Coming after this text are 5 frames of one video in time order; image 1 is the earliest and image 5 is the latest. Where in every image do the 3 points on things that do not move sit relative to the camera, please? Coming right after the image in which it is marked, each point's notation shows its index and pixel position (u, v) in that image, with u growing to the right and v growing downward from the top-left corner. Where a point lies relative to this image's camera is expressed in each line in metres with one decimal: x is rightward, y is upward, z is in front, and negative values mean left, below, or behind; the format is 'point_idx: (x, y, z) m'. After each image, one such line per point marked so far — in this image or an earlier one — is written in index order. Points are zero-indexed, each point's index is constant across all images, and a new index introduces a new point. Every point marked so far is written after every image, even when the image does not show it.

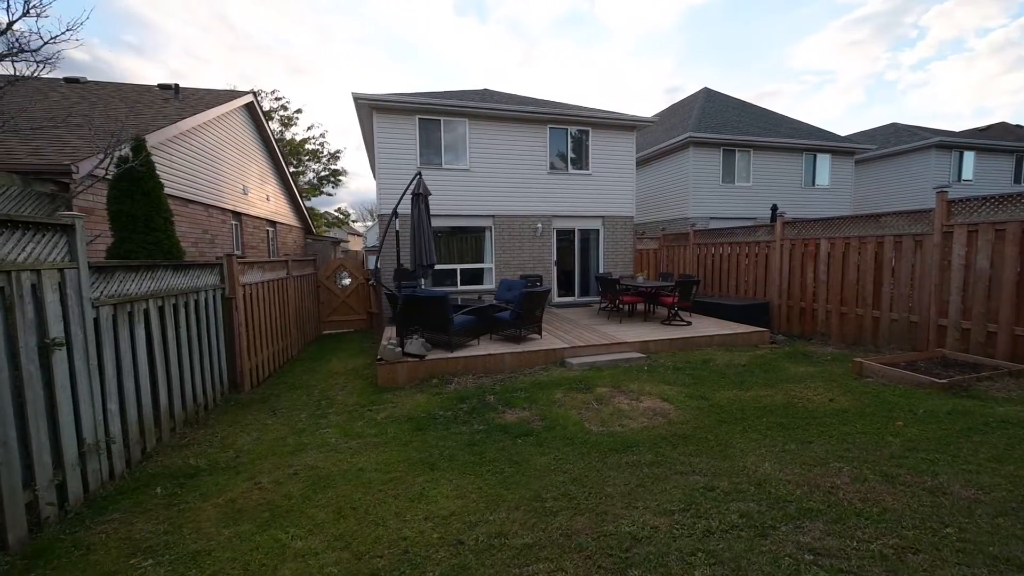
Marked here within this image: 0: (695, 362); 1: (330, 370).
0: (+2.7, -1.1, +6.2) m
1: (-2.9, -1.3, +6.7) m
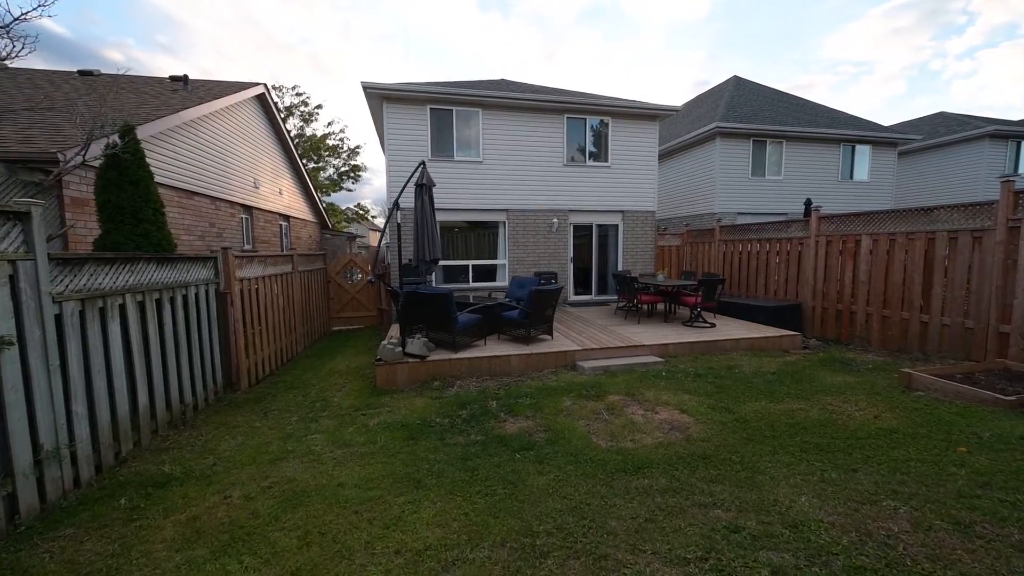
0: (+2.8, -1.1, +5.7) m
1: (-2.8, -1.2, +6.5) m
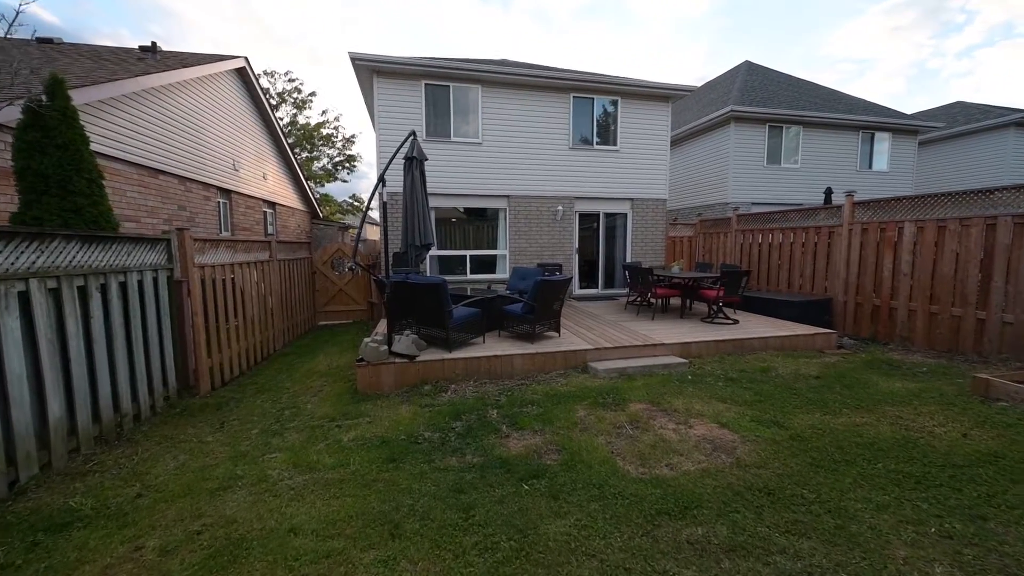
0: (+2.8, -1.0, +5.0) m
1: (-2.7, -1.1, +5.8) m
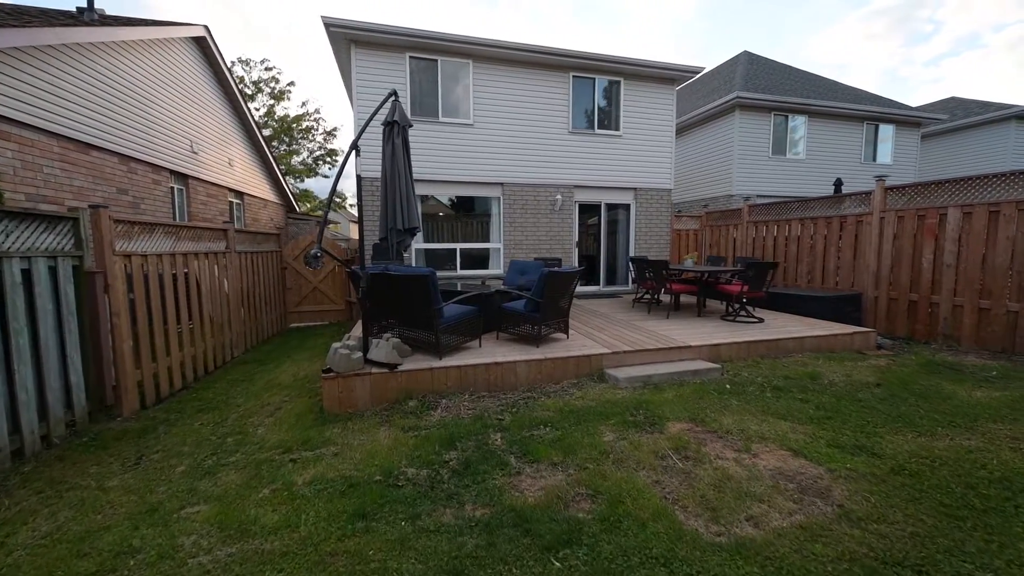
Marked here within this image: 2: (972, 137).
0: (+2.8, -0.9, +4.2) m
1: (-2.7, -1.0, +4.8) m
2: (+15.0, +4.9, +13.7) m
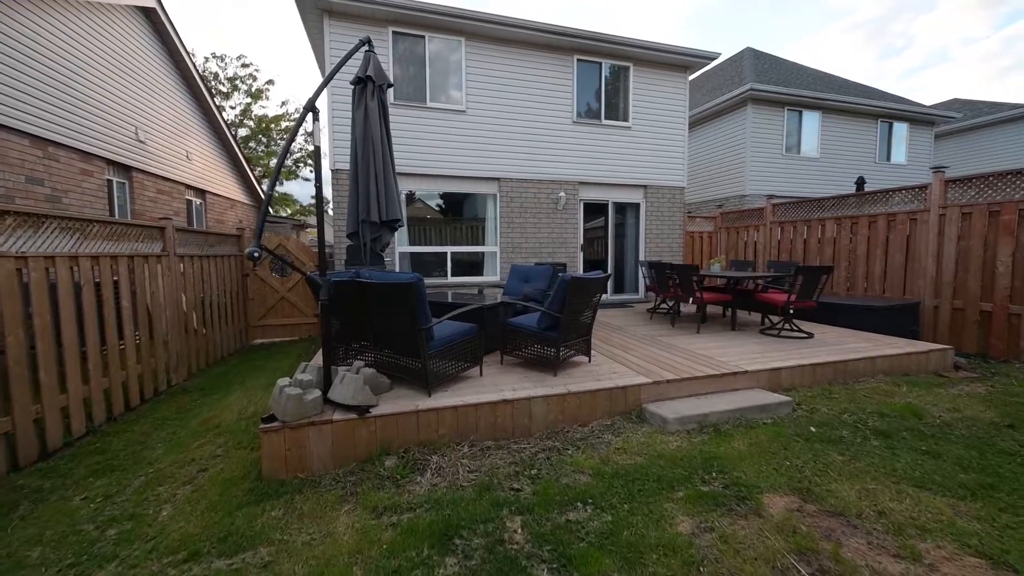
0: (+2.9, -1.0, +3.2) m
1: (-2.6, -1.2, +3.7) m
2: (+14.8, +4.7, +13.2) m
